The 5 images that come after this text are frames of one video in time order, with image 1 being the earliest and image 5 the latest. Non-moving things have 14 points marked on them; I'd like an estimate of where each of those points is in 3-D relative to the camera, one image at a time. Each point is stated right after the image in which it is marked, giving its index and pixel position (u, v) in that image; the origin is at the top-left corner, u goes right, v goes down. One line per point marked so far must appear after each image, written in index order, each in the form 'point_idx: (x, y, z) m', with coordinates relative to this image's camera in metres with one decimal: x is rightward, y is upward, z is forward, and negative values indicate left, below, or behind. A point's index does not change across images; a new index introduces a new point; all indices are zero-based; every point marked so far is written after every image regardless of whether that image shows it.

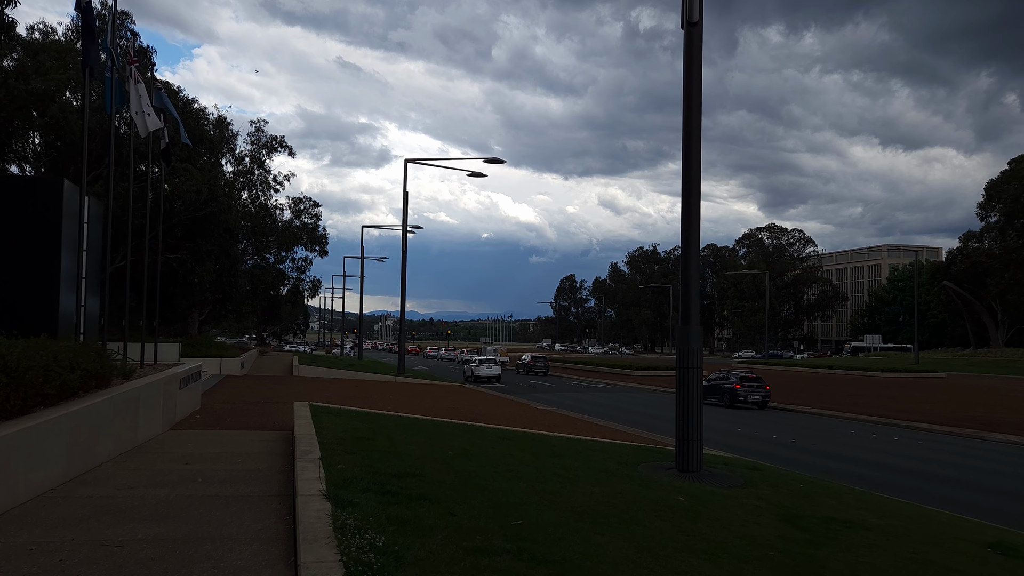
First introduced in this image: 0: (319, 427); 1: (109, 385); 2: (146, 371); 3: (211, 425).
0: (-2.9, -2.1, +13.2) m
1: (-6.1, -1.5, +13.1) m
2: (-7.7, -1.7, +18.1) m
3: (-6.1, -2.8, +17.4) m
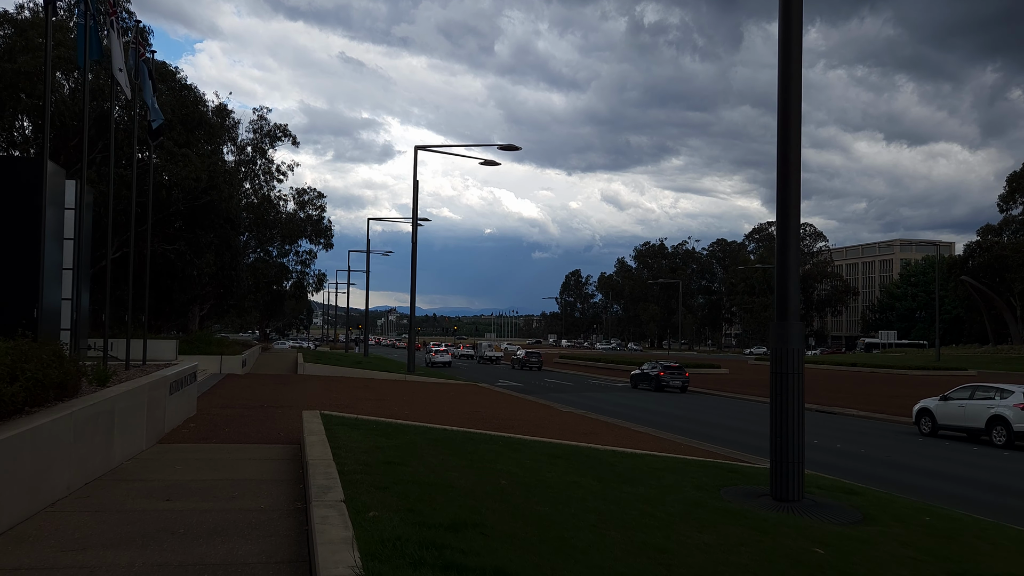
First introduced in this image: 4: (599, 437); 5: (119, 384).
0: (-2.2, -2.0, +10.7) m
1: (-5.3, -1.3, +10.6) m
2: (-6.9, -1.5, +15.6) m
3: (-5.3, -2.6, +14.9) m
4: (+1.9, -3.3, +19.2) m
5: (-5.9, -1.5, +13.1) m
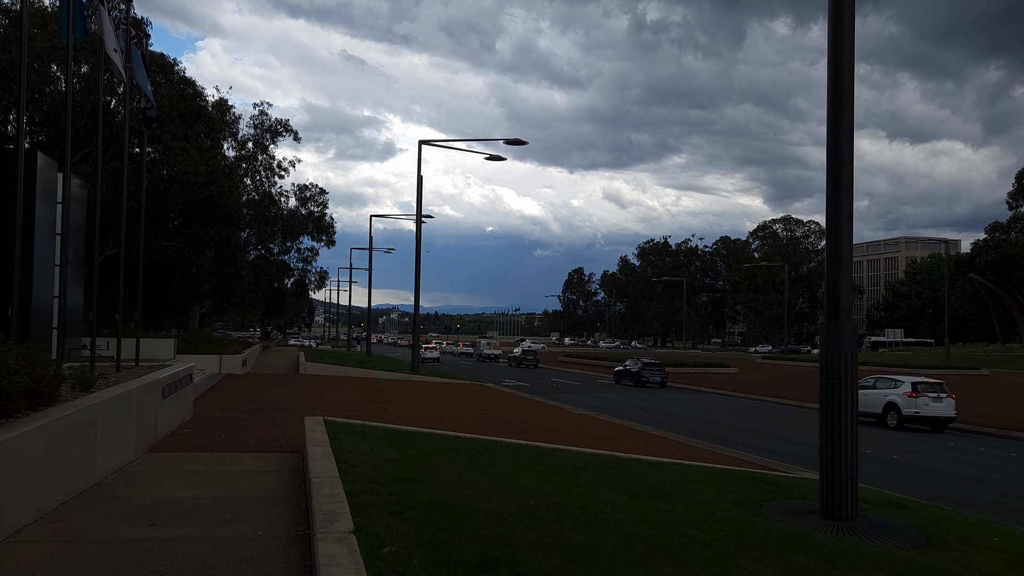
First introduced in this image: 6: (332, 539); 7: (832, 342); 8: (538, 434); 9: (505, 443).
0: (-1.9, -1.9, +9.6) m
1: (-5.1, -1.3, +9.5) m
2: (-6.6, -1.5, +14.5) m
3: (-5.0, -2.5, +13.9) m
4: (+2.2, -3.3, +18.2) m
5: (-5.7, -1.4, +12.1) m
6: (-1.2, -1.7, +5.9) m
7: (+3.8, -0.6, +10.4) m
8: (+0.6, -3.3, +19.4) m
9: (-0.1, -2.5, +14.0) m
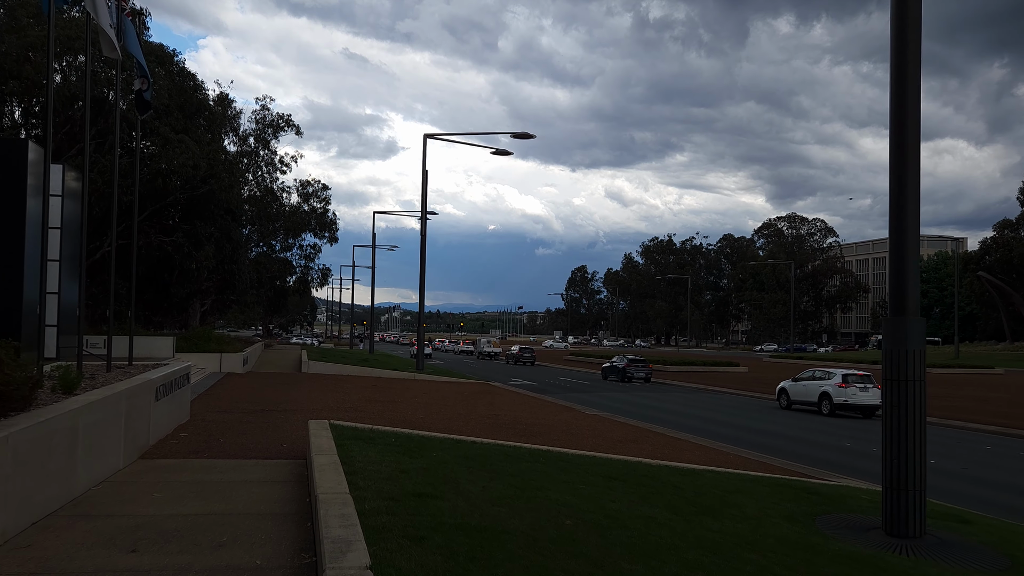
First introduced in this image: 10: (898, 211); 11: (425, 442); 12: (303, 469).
0: (-1.6, -1.8, +8.6) m
1: (-4.8, -1.2, +8.5) m
2: (-6.3, -1.4, +13.5) m
3: (-4.7, -2.4, +12.8) m
4: (+2.5, -3.2, +17.1) m
5: (-5.4, -1.3, +11.1) m
6: (-0.9, -1.6, +4.8) m
7: (+4.1, -0.6, +9.3) m
8: (+0.9, -3.2, +18.4) m
9: (+0.2, -2.4, +13.0) m
10: (+4.2, +0.9, +9.4) m
11: (-1.2, -2.2, +12.1) m
12: (-2.7, -2.4, +11.2) m
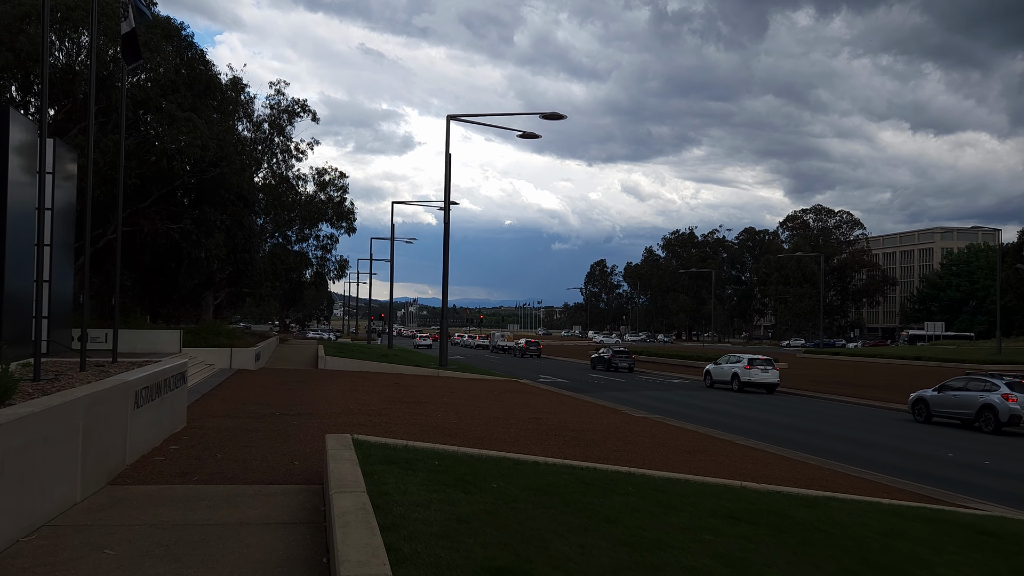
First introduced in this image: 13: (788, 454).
0: (-0.8, -1.6, +5.8) m
1: (-4.0, -0.9, +5.8) m
2: (-5.4, -1.1, +10.8) m
3: (-3.9, -2.2, +10.1) m
4: (+3.5, -2.9, +14.3) m
5: (-4.5, -1.1, +8.3) m
6: (-0.2, -1.4, +2.0) m
7: (+4.9, -0.3, +6.4) m
8: (+1.9, -2.9, +15.5) m
9: (+1.1, -2.2, +10.2) m
10: (+5.0, +1.1, +6.5) m
11: (-0.4, -1.9, +9.3) m
12: (-1.9, -2.1, +8.5) m
13: (+5.7, -3.4, +17.9) m
